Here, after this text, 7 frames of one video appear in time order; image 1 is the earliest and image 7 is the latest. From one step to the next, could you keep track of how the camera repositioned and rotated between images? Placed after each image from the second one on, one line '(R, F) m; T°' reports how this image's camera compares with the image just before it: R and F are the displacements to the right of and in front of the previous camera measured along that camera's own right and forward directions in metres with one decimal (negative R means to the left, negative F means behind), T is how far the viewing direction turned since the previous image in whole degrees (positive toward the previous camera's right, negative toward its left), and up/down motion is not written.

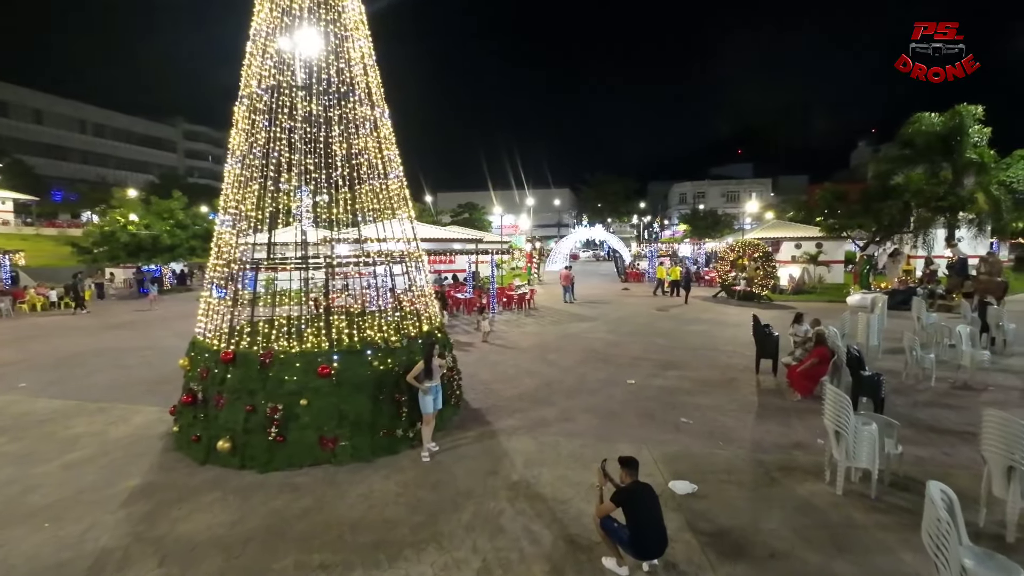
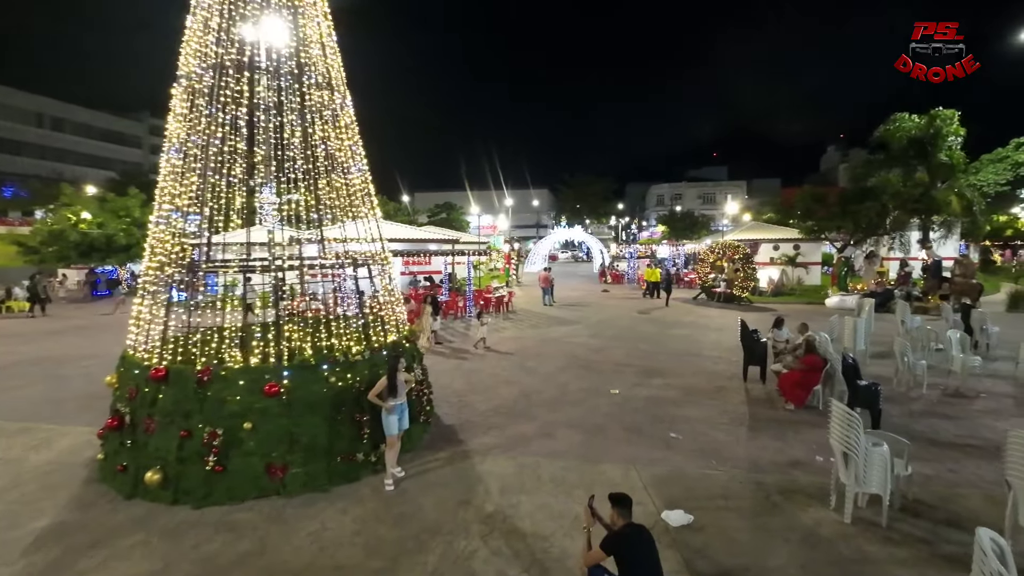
(+0.1, +0.7) m; +3°
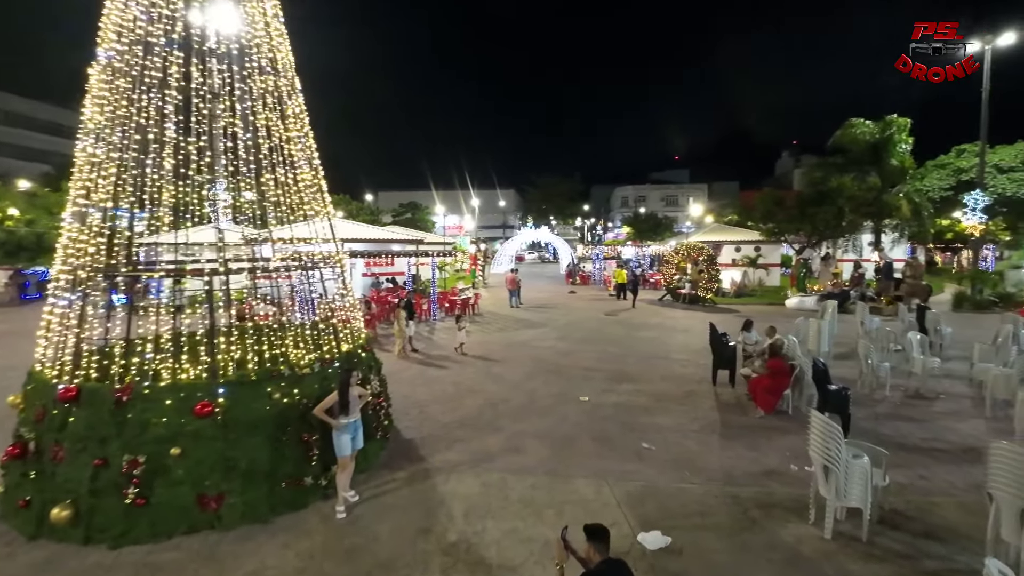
(0.0, +0.5) m; +4°
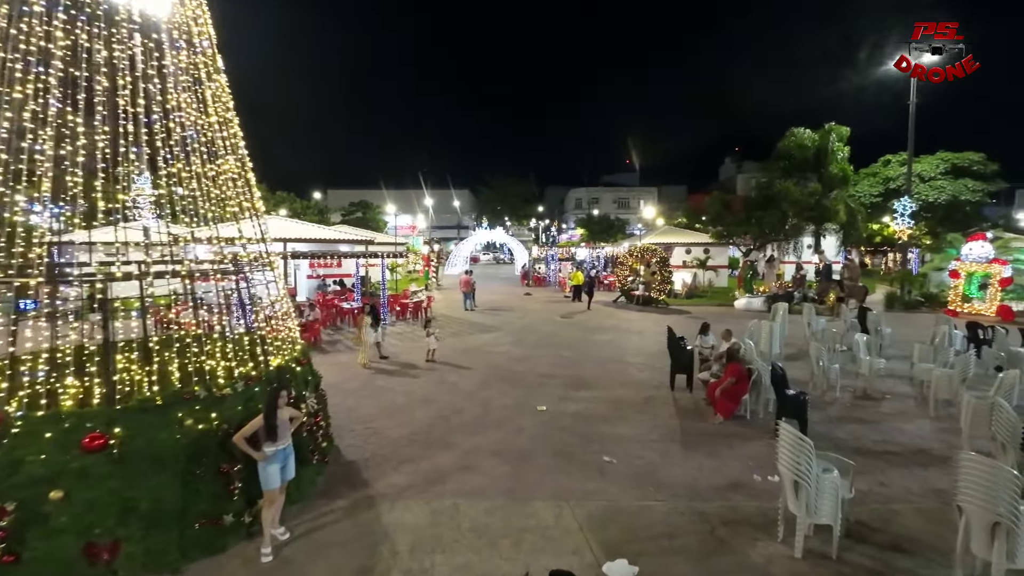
(0.0, +0.5) m; +5°
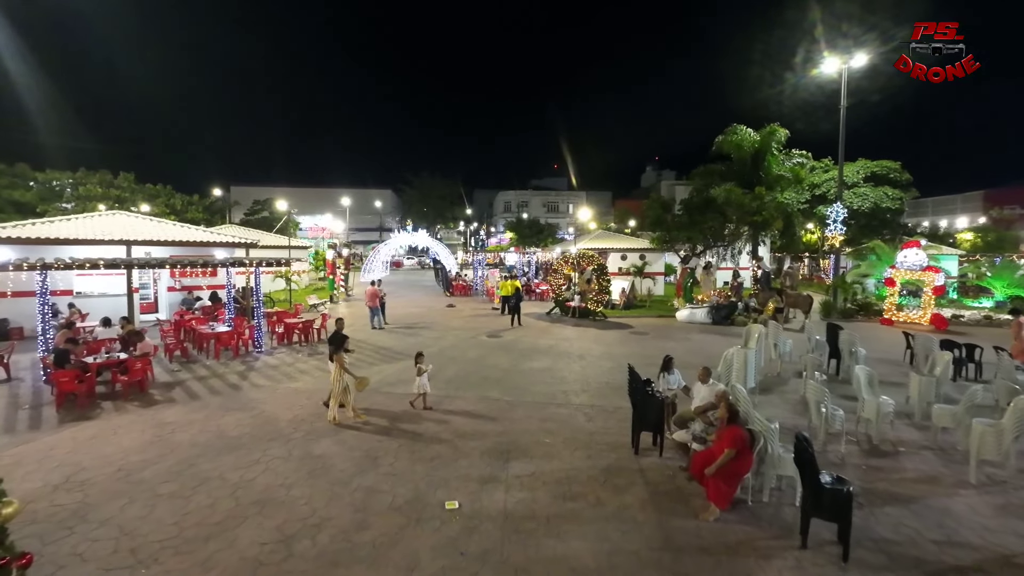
(+0.4, +3.1) m; +8°
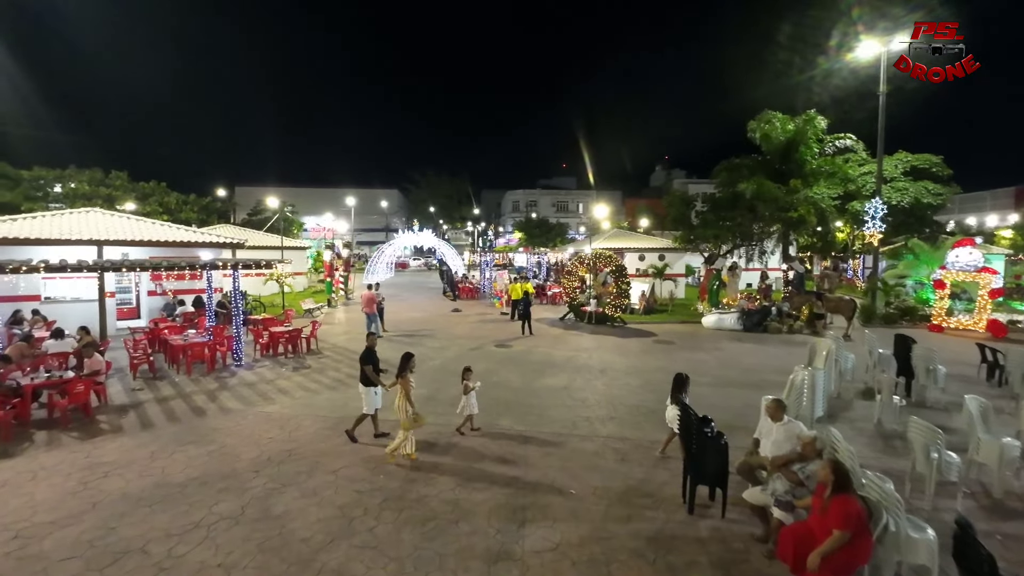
(-0.1, +1.7) m; -1°
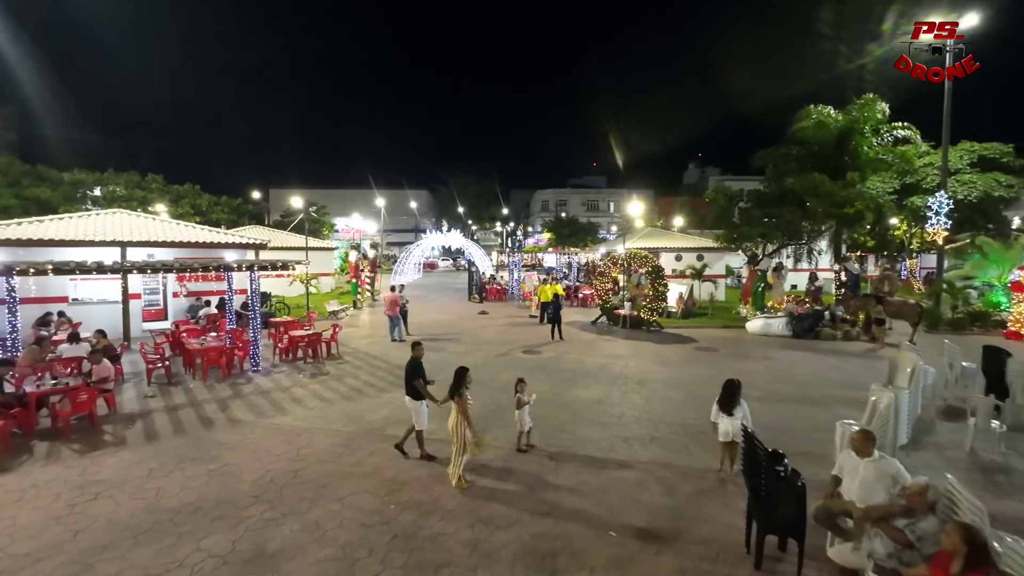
(0.0, +0.8) m; -3°
